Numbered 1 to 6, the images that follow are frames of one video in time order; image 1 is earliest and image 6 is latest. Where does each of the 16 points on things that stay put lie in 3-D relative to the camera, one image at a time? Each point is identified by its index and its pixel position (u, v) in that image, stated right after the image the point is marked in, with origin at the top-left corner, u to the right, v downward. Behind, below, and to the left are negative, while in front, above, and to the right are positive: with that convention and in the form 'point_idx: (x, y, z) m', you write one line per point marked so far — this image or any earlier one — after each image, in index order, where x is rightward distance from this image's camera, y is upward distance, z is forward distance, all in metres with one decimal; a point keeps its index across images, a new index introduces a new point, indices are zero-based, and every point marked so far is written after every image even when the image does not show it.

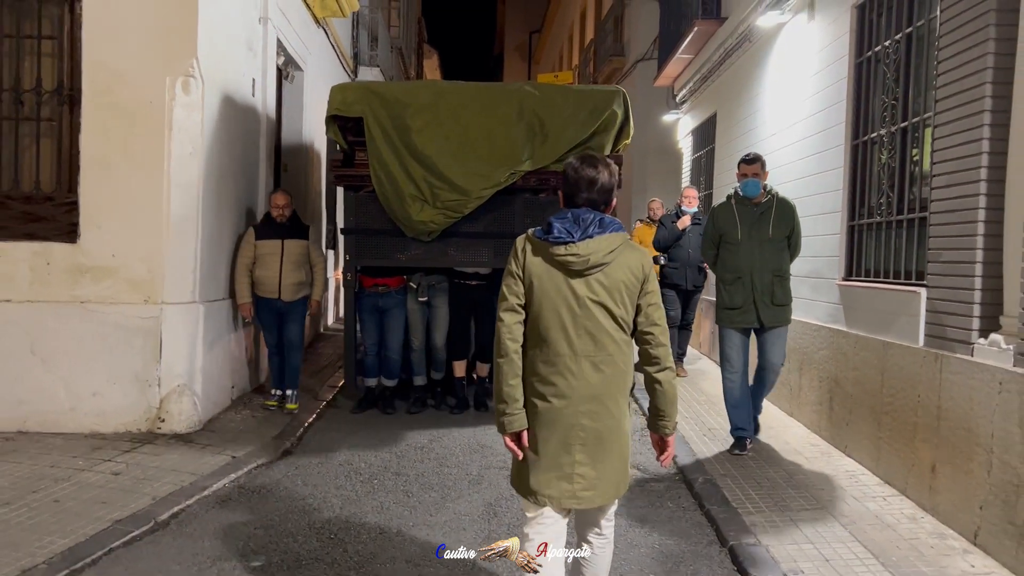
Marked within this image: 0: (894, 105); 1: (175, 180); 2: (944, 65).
0: (+2.4, +1.2, +4.7) m
1: (-2.4, +0.8, +5.2) m
2: (+2.4, +1.2, +4.0) m
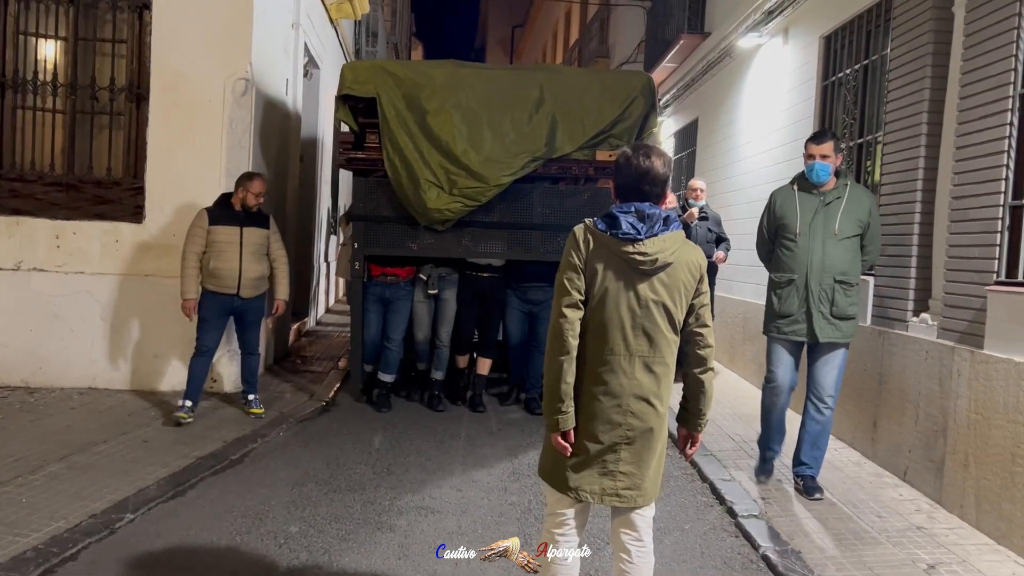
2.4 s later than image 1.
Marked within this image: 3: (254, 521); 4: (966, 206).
0: (+2.6, +1.2, +5.6) m
1: (-2.3, +1.0, +6.0) m
2: (+2.5, +1.3, +4.9) m
3: (-1.3, -1.2, +3.8) m
4: (+2.5, +0.4, +4.1) m
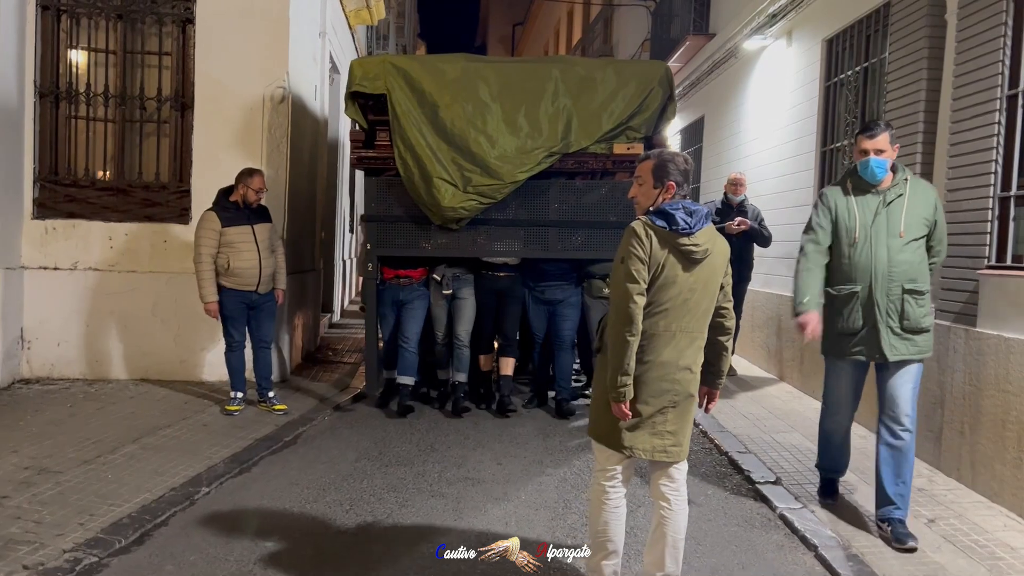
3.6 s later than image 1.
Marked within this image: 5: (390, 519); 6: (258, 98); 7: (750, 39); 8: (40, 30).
0: (+2.8, +1.3, +6.0) m
1: (-2.1, +1.0, +6.4) m
2: (+2.7, +1.4, +5.3) m
3: (-1.1, -1.2, +4.2) m
4: (+2.7, +0.5, +4.5) m
5: (-0.6, -1.2, +3.9) m
6: (-2.2, +1.6, +6.3) m
7: (+2.6, +2.7, +8.1) m
8: (-3.9, +2.1, +6.2) m
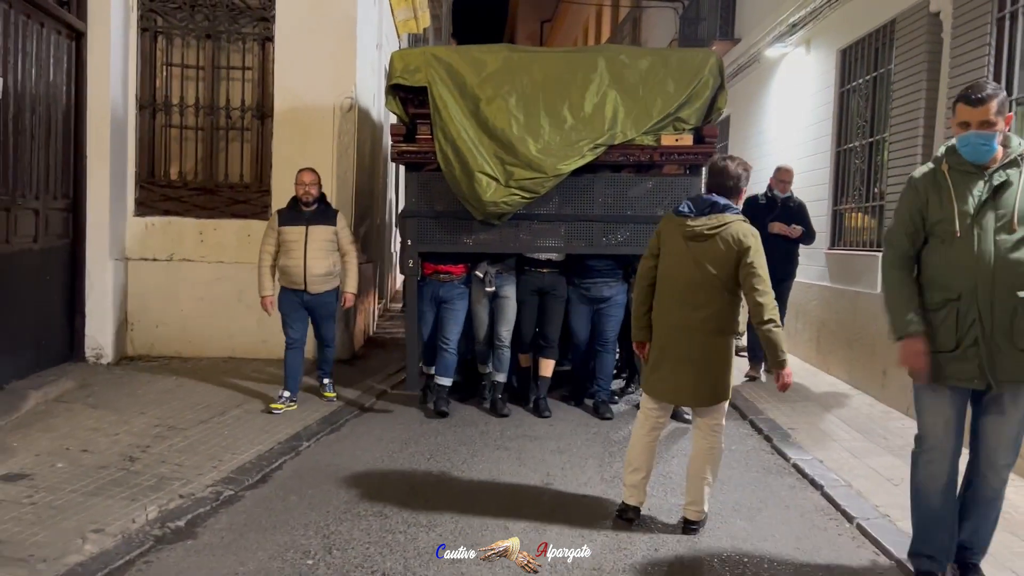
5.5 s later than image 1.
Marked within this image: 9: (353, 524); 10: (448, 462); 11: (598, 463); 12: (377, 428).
0: (+3.2, +1.5, +6.6) m
1: (-1.7, +1.1, +7.2) m
2: (+3.1, +1.5, +5.9) m
3: (-0.8, -1.1, +5.0) m
4: (+3.1, +0.7, +5.1) m
5: (-0.3, -1.1, +4.7) m
6: (-1.8, +1.7, +7.1) m
7: (+3.1, +2.9, +8.7) m
8: (-3.5, +2.3, +7.0) m
9: (-0.8, -1.2, +3.8) m
10: (-0.4, -1.1, +4.7) m
11: (+0.5, -1.1, +4.8) m
12: (-1.0, -1.0, +5.4) m
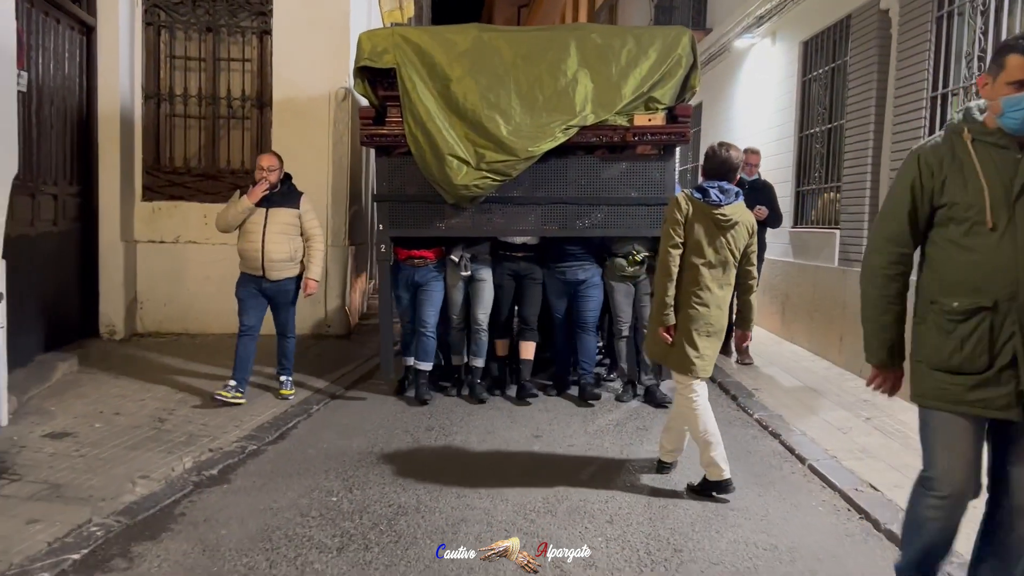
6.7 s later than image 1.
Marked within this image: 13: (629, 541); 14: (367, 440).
0: (+3.1, +1.7, +7.2) m
1: (-1.8, +1.3, +7.6) m
2: (+3.0, +1.7, +6.5) m
3: (-0.8, -0.9, +5.5) m
4: (+3.0, +0.9, +5.7) m
5: (-0.4, -0.9, +5.2) m
6: (-1.9, +1.9, +7.5) m
7: (+2.9, +3.2, +9.3) m
8: (-3.7, +2.4, +7.4) m
9: (-0.8, -1.1, +4.3) m
10: (-0.5, -0.9, +5.2) m
11: (+0.5, -0.9, +5.3) m
12: (-1.1, -0.8, +5.9) m
13: (+0.5, -1.1, +3.4) m
14: (-0.9, -1.0, +4.8) m
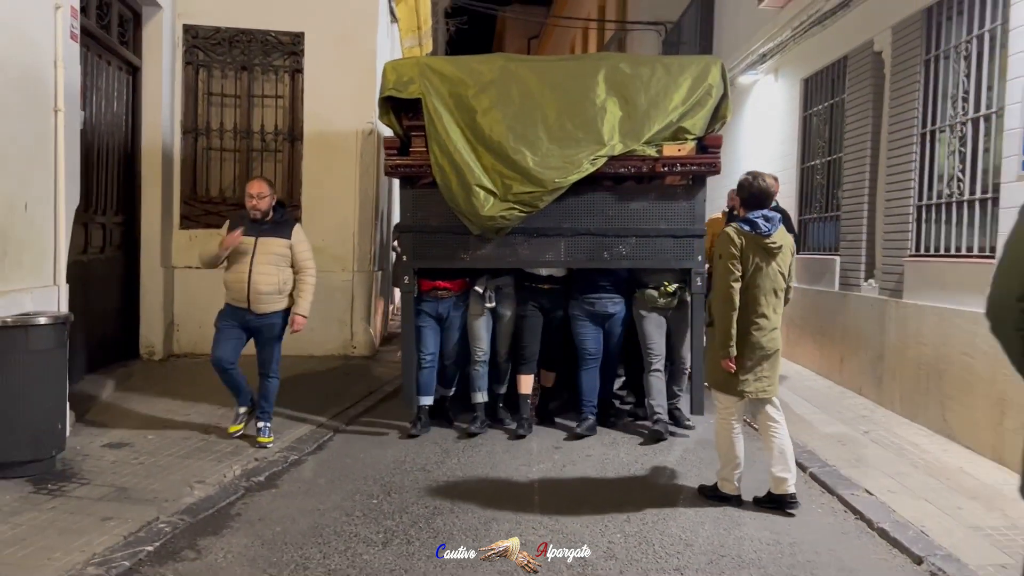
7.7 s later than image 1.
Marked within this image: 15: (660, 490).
0: (+3.2, +1.5, +7.6) m
1: (-1.6, +1.1, +8.0) m
2: (+3.2, +1.5, +6.9) m
3: (-0.7, -1.1, +5.9) m
4: (+3.2, +0.7, +6.1) m
5: (-0.2, -1.1, +5.5) m
6: (-1.7, +1.7, +8.0) m
7: (+3.1, +2.8, +9.7) m
8: (-3.5, +2.2, +7.9) m
9: (-0.7, -1.2, +4.6) m
10: (-0.3, -1.1, +5.6) m
11: (+0.7, -1.1, +5.7) m
12: (-0.9, -1.0, +6.3) m
13: (+0.7, -1.2, +3.7) m
14: (-0.8, -1.1, +5.2) m
15: (+0.9, -1.2, +4.4) m
